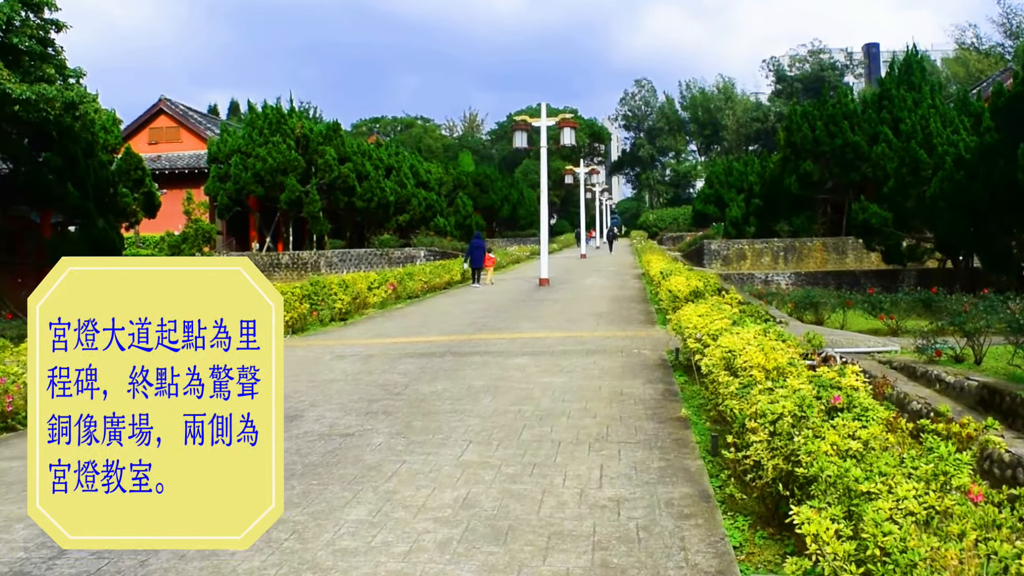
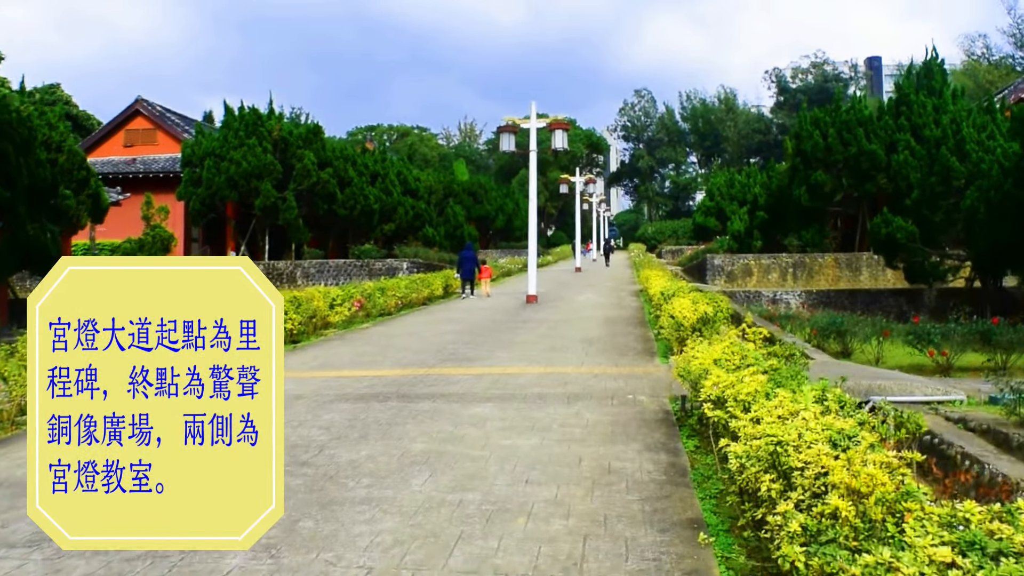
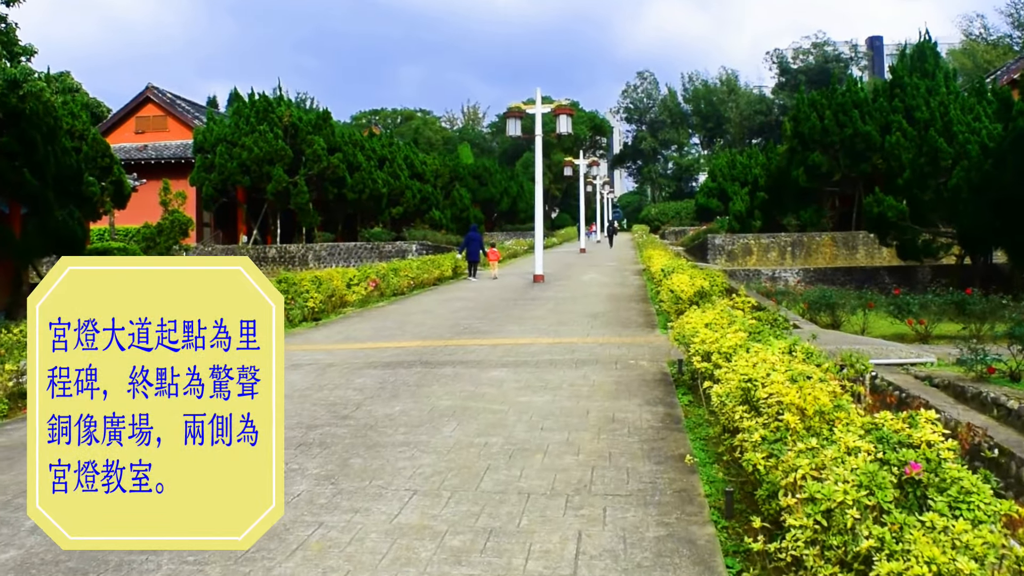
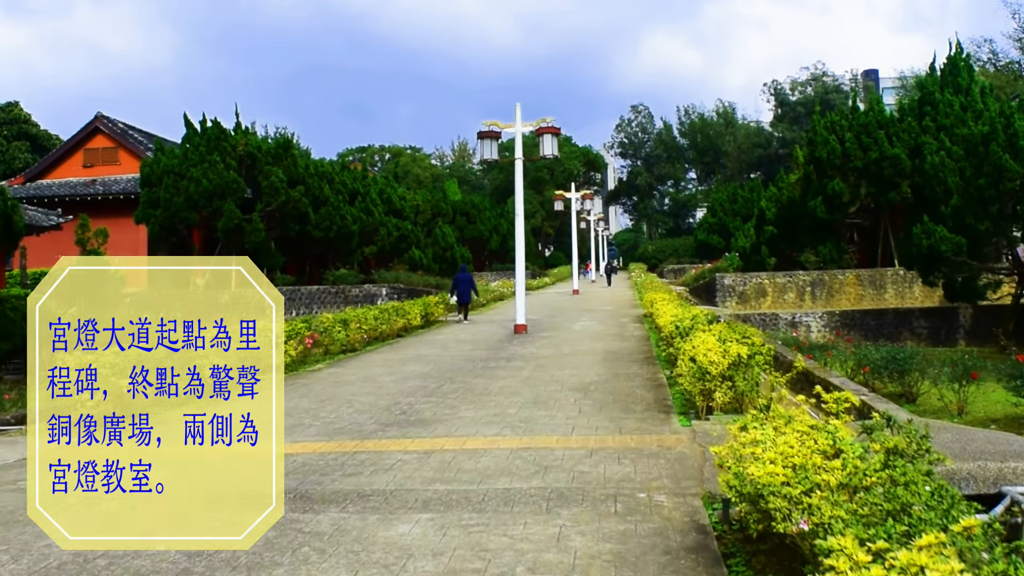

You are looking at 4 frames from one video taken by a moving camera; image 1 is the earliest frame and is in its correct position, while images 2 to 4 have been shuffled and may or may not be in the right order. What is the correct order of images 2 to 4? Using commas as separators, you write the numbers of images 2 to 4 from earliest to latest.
3, 2, 4
